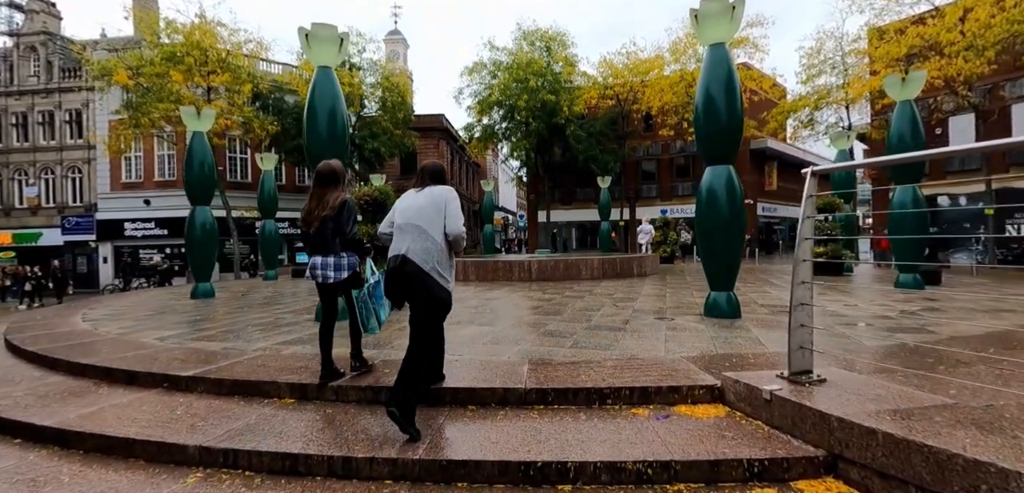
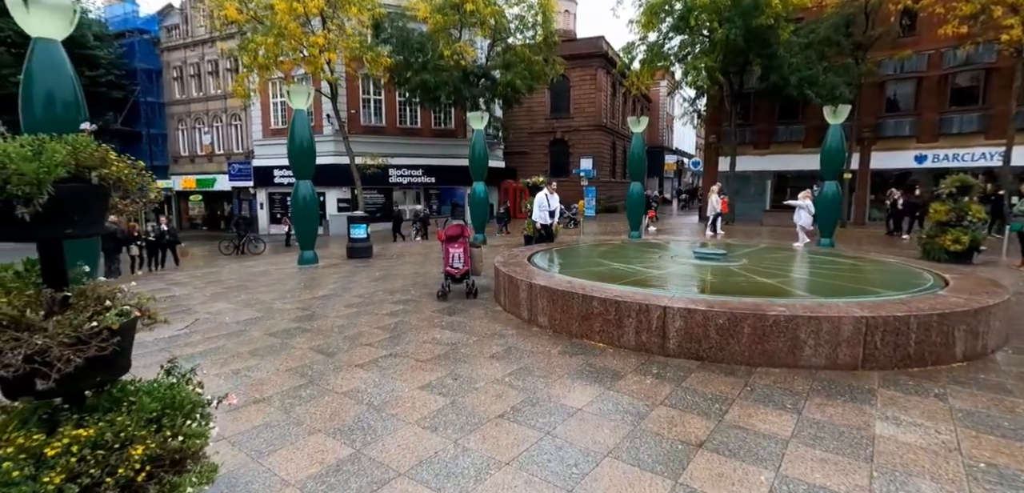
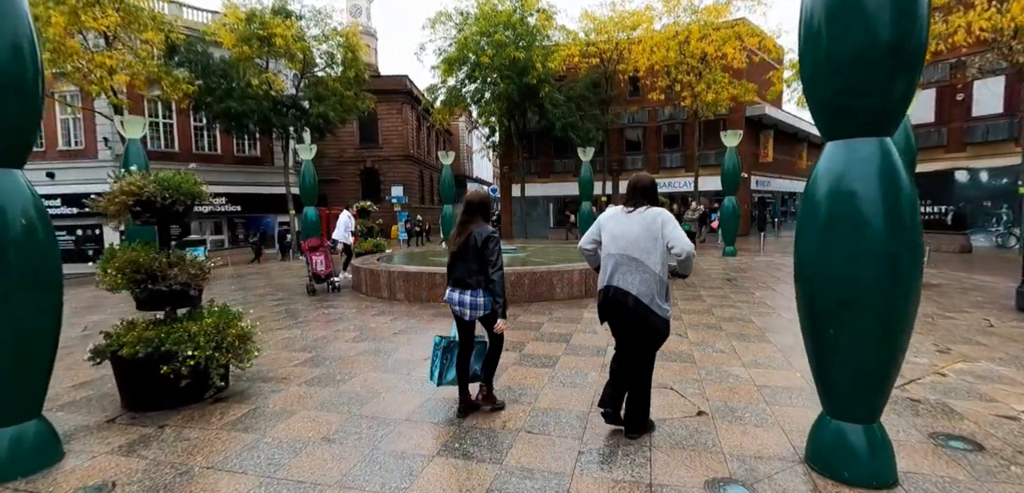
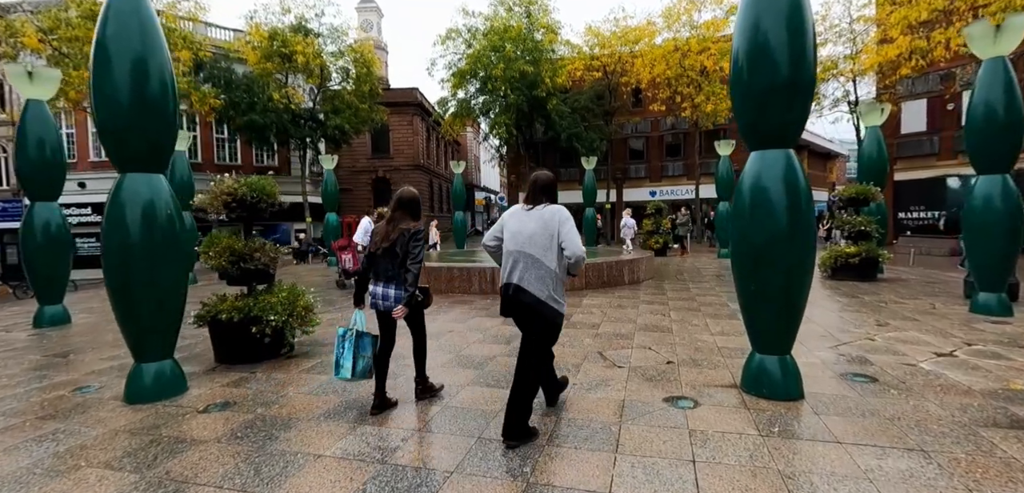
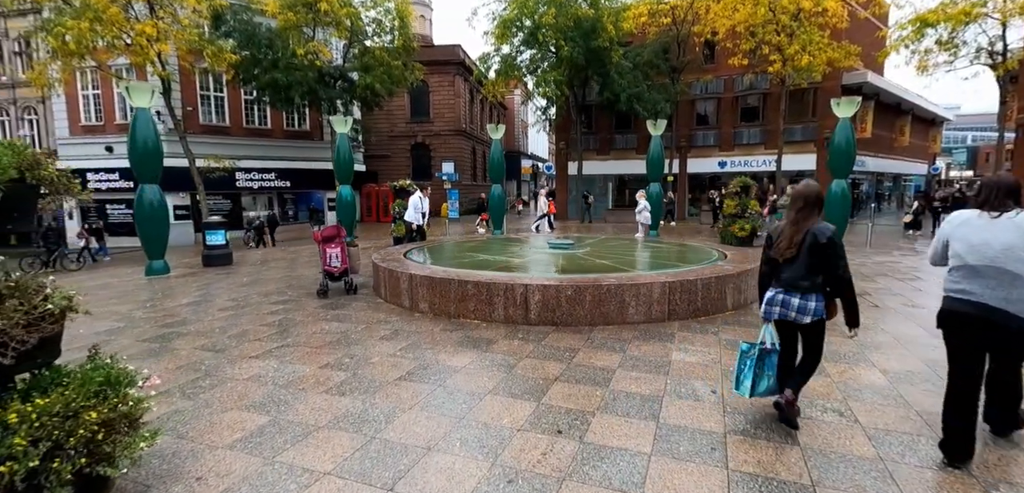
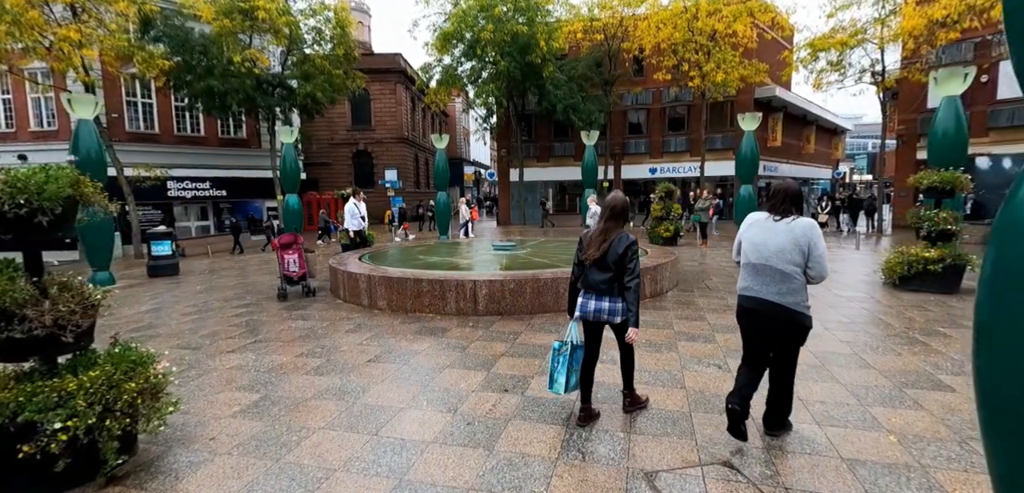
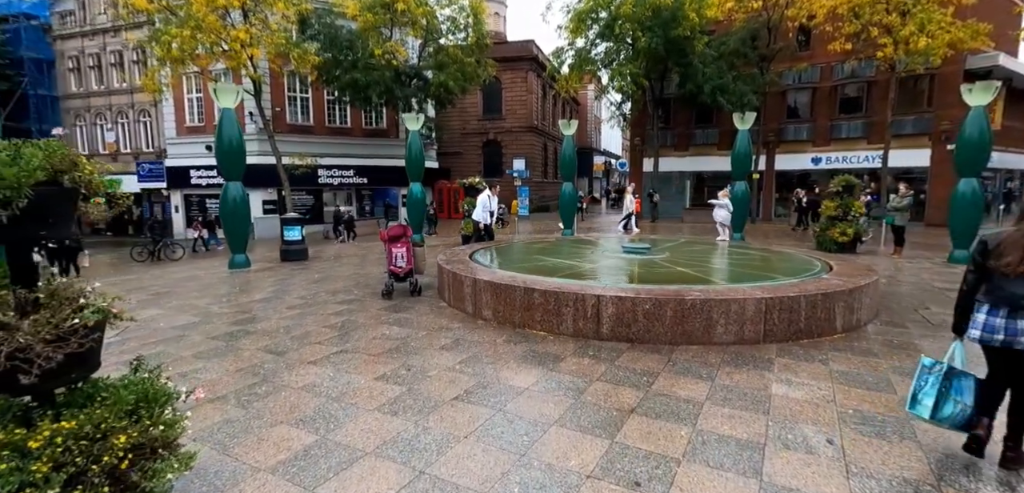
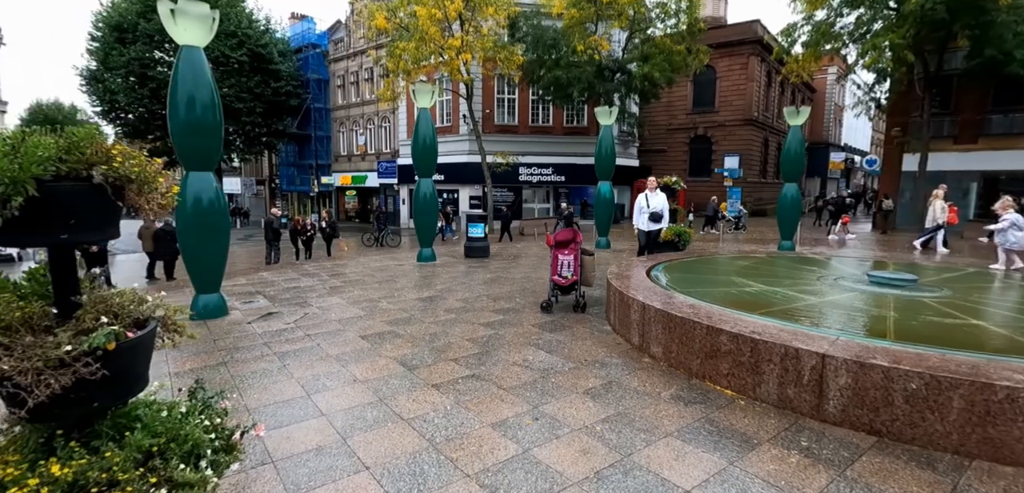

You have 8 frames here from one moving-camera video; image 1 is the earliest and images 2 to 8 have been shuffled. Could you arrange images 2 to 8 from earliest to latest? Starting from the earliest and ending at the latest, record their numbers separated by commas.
4, 3, 6, 5, 7, 2, 8
